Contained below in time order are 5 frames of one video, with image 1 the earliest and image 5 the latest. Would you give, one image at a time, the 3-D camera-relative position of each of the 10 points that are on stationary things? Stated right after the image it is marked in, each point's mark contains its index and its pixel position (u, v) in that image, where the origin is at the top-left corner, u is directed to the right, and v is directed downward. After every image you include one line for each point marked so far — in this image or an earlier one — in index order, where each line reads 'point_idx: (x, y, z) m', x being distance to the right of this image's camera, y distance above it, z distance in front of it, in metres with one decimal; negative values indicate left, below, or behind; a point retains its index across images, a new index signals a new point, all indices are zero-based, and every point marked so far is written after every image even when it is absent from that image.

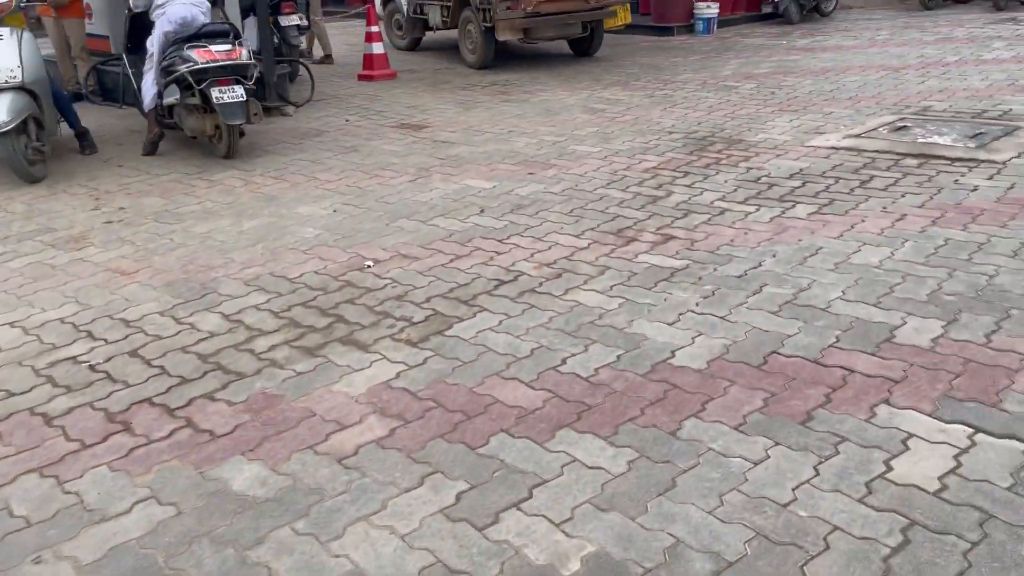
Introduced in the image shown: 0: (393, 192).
0: (-0.7, +0.6, +4.9) m
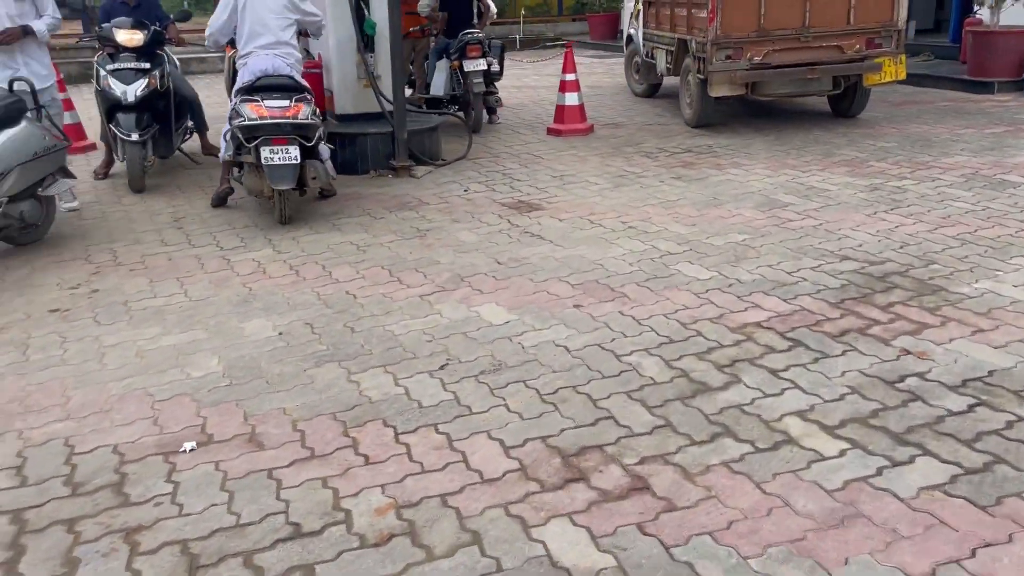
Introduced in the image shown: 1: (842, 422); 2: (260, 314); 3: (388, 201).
0: (-0.6, -0.1, +3.8) m
1: (+1.1, -0.4, +2.7) m
2: (-1.2, -0.1, +3.8) m
3: (-0.9, +0.6, +5.8) m
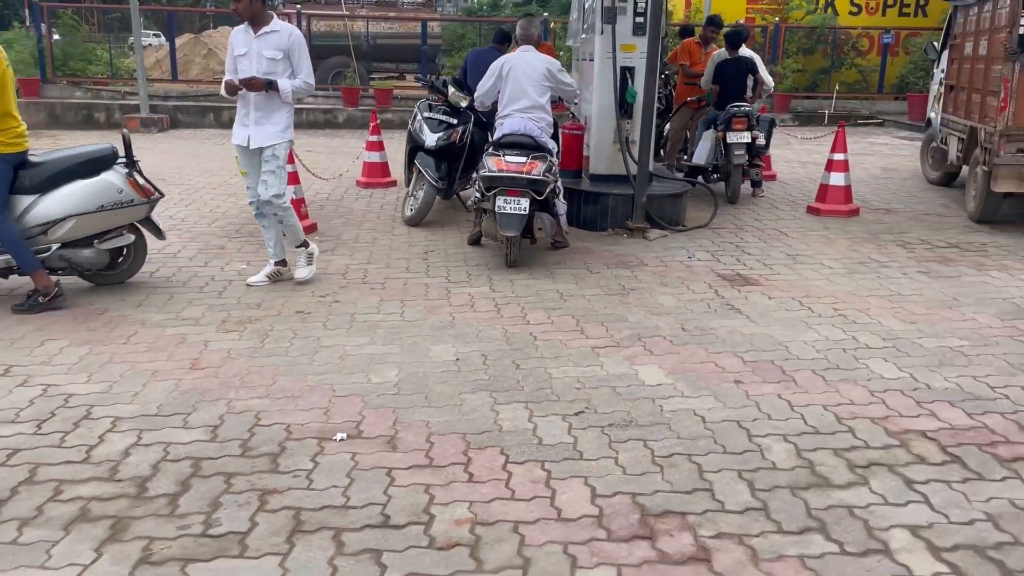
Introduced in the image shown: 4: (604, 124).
0: (+0.2, -0.3, +4.1) m
1: (+1.3, -0.8, +2.5) m
2: (-0.3, -0.3, +4.3) m
3: (+0.7, +0.2, +6.0) m
4: (+0.8, +1.4, +7.1) m
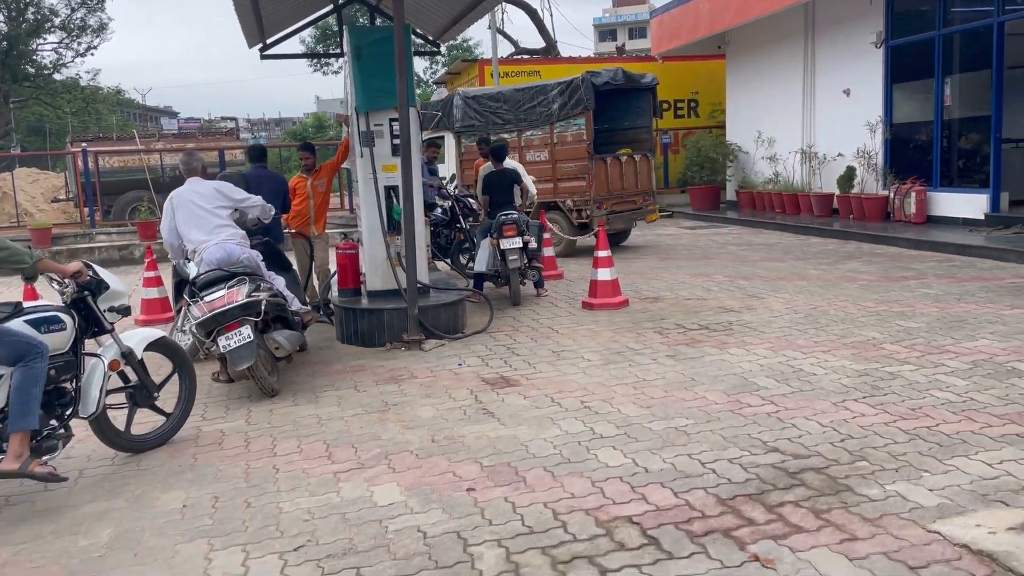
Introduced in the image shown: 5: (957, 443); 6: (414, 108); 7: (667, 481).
0: (-1.1, -1.0, +4.0) m
1: (+0.4, -1.1, +2.6) m
2: (-1.6, -1.0, +4.1) m
3: (-0.9, -0.6, +6.0) m
4: (-1.2, +0.4, +7.2) m
5: (+2.1, -0.7, +4.0) m
6: (-0.8, +1.5, +7.1) m
7: (+0.7, -0.9, +3.8) m
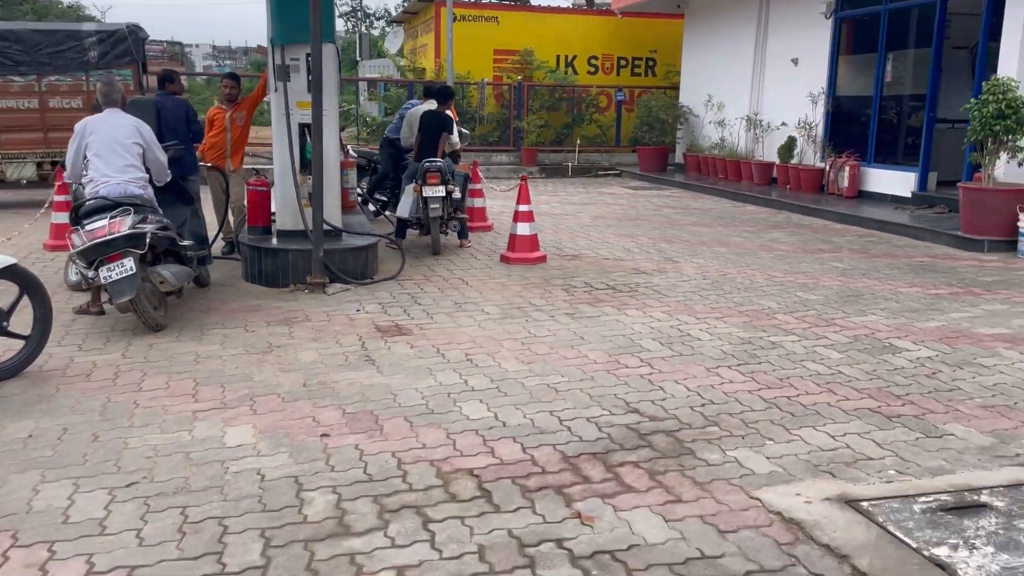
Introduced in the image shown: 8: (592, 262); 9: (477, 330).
0: (-1.8, -0.7, +3.9) m
1: (-0.3, -0.9, +2.6) m
2: (-2.3, -0.6, +4.0) m
3: (-1.7, -0.2, +6.0) m
4: (-2.0, +0.9, +7.1) m
5: (+1.5, -0.6, +4.1) m
6: (-1.5, +2.0, +6.9) m
7: (+0.1, -0.7, +3.8) m
8: (+0.8, +0.3, +8.2) m
9: (-0.2, -0.3, +5.7) m
